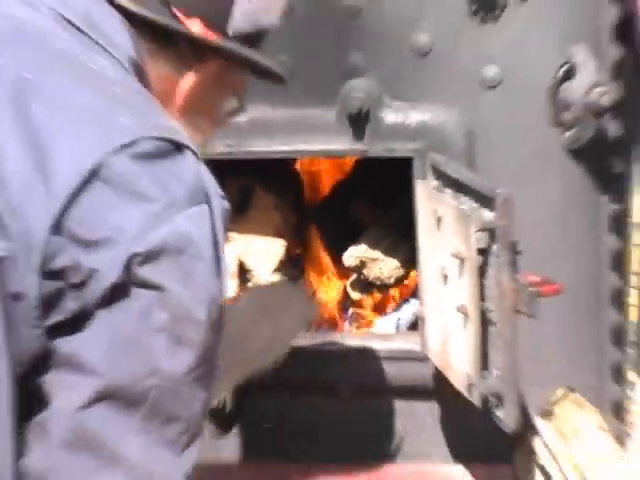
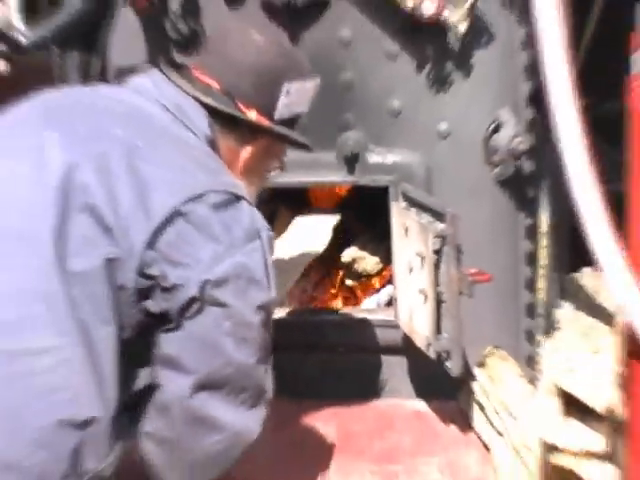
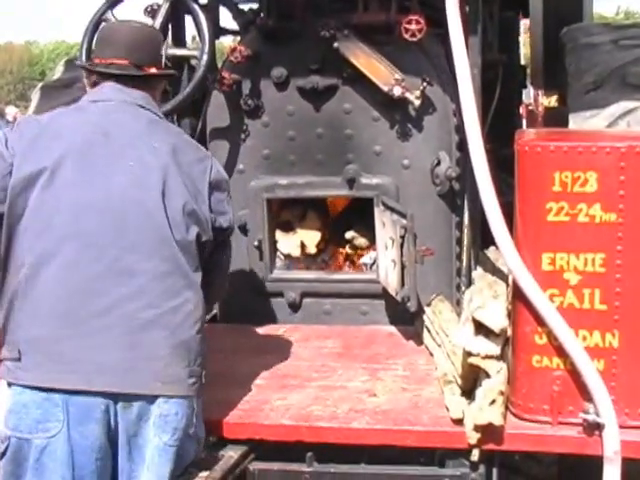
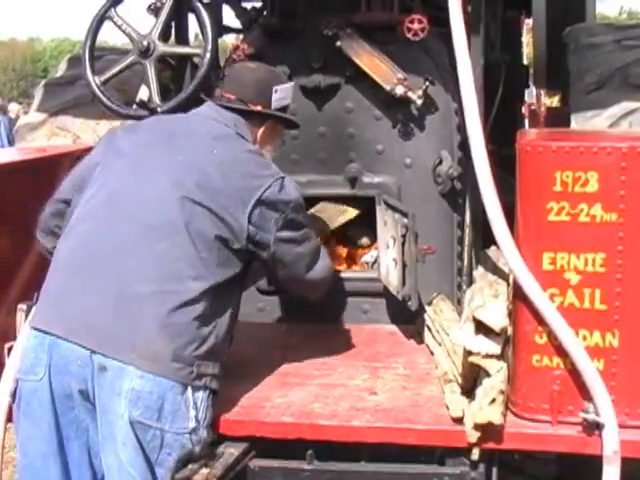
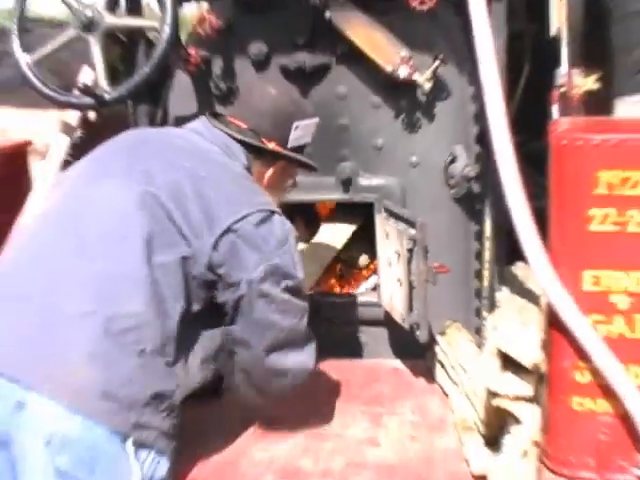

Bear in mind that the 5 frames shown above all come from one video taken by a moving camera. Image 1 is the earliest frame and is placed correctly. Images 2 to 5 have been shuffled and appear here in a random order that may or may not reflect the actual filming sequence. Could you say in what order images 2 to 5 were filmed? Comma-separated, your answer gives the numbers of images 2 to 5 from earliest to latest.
2, 5, 3, 4
